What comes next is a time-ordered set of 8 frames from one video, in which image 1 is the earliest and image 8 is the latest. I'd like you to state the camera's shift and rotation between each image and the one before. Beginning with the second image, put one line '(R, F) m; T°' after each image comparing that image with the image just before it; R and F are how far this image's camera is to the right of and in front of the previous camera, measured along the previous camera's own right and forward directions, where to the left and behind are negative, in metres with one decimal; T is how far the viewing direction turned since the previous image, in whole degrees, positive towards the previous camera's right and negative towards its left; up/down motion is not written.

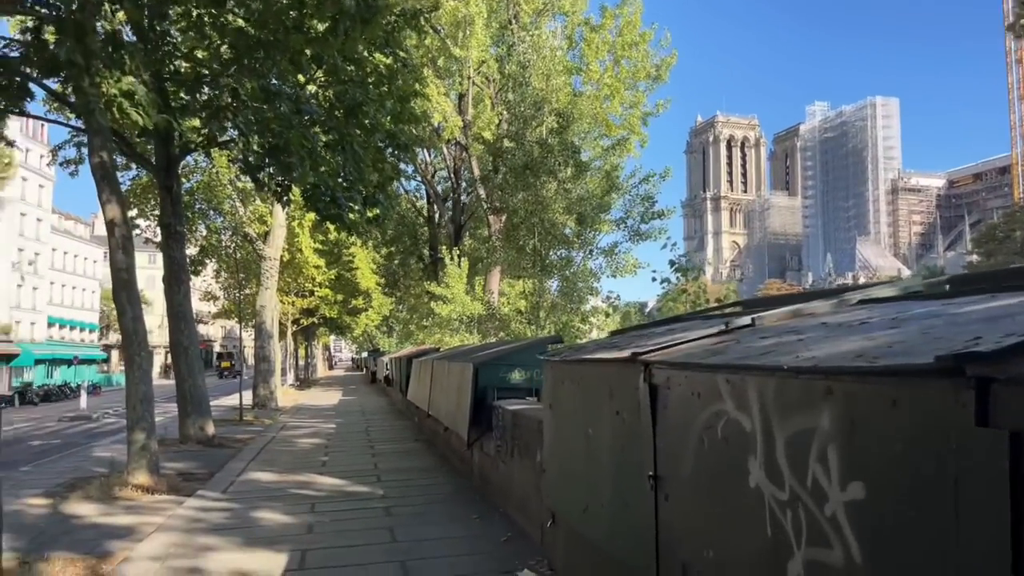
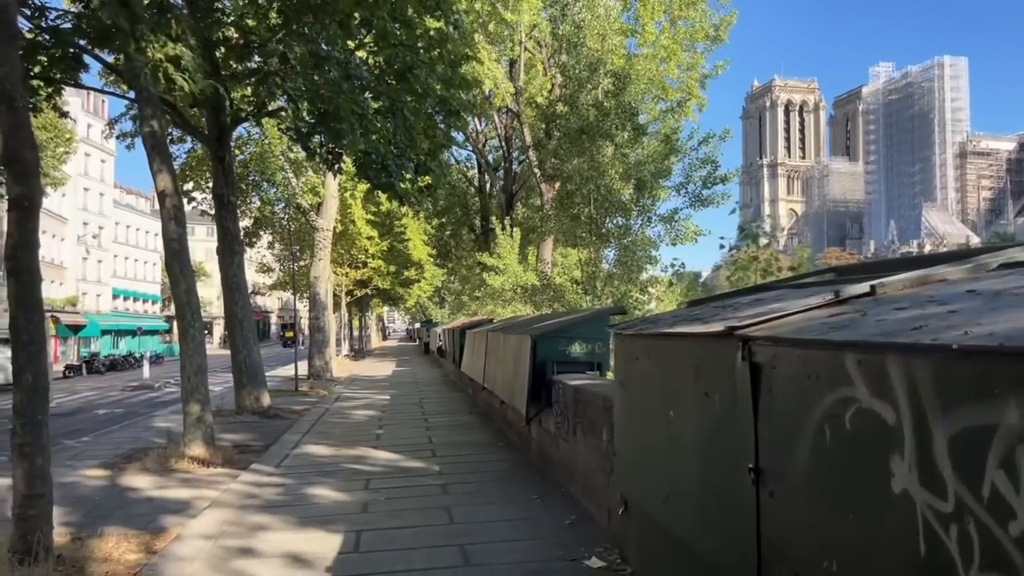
(-0.1, +0.5) m; -4°
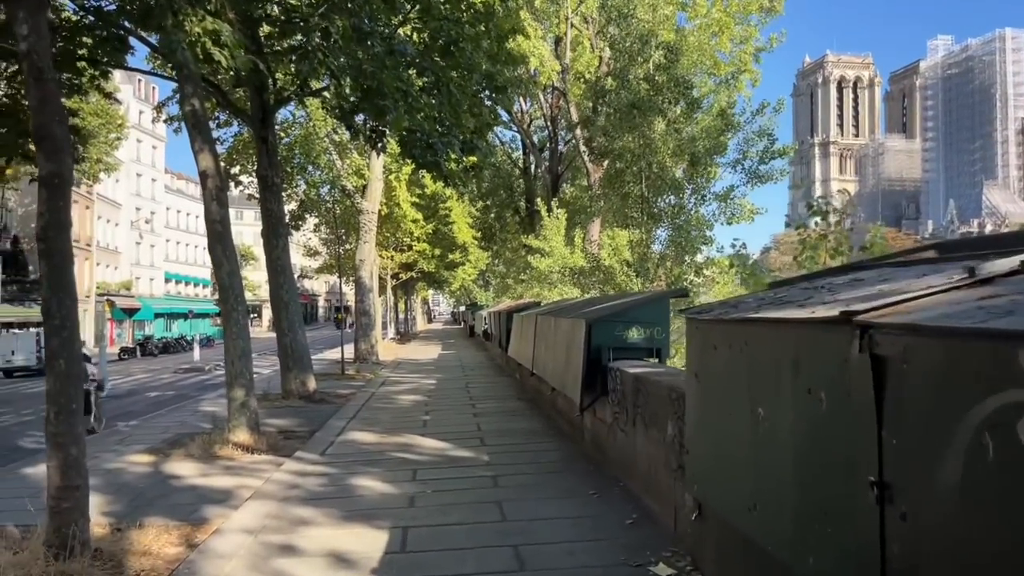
(-0.1, +0.5) m; -3°
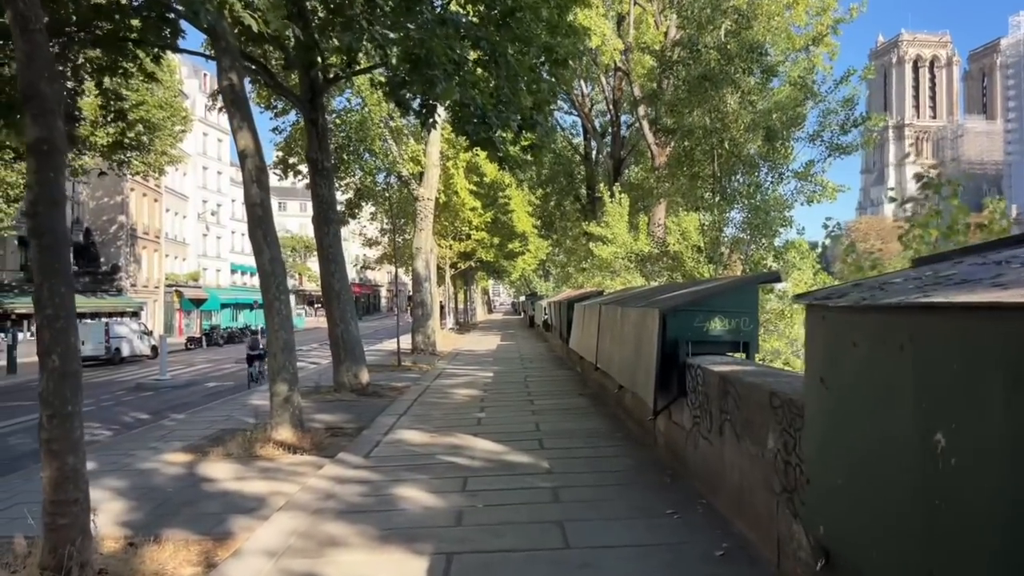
(0.0, +1.0) m; -4°
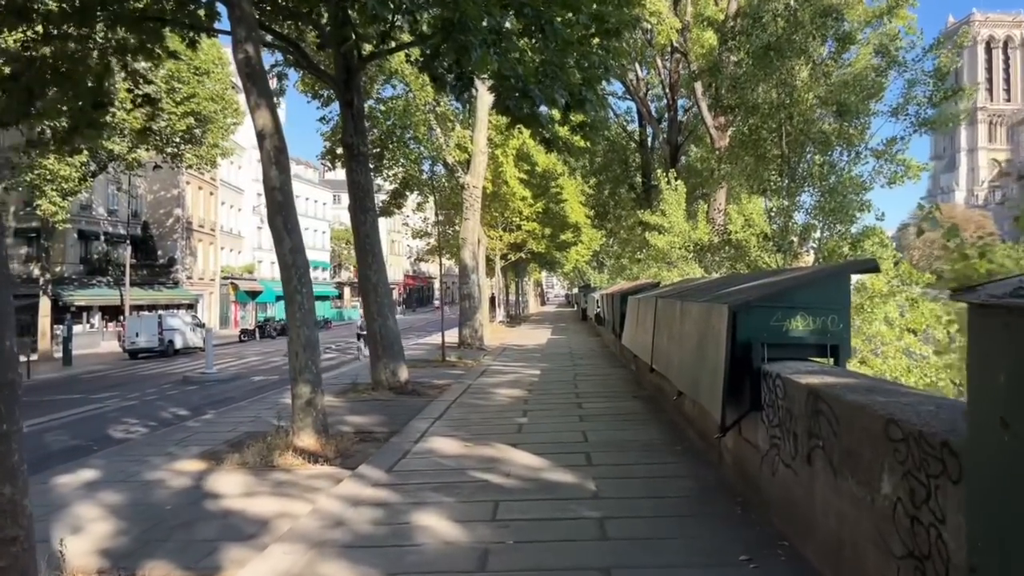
(+0.1, +1.0) m; -4°
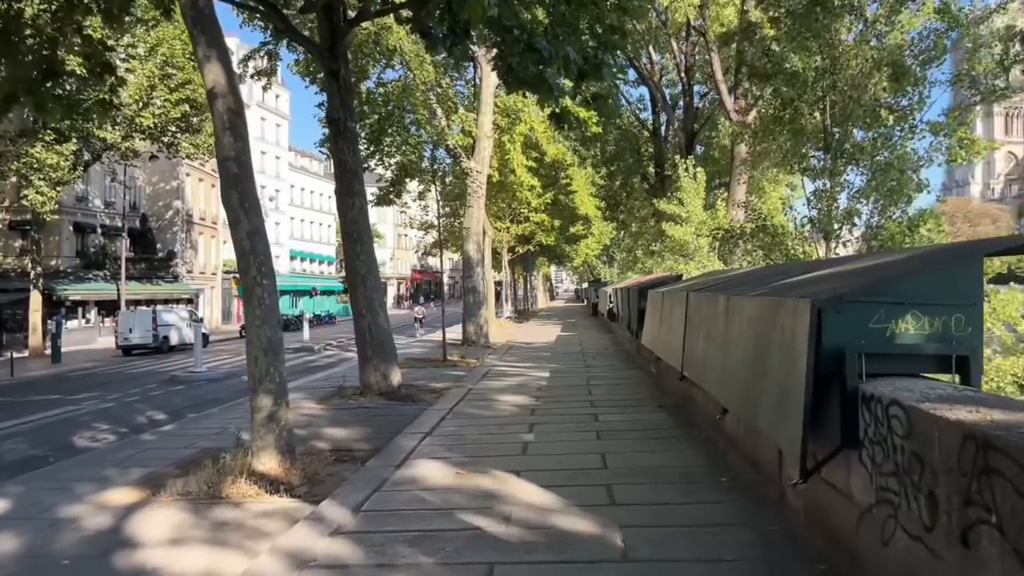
(+0.1, +1.6) m; -1°
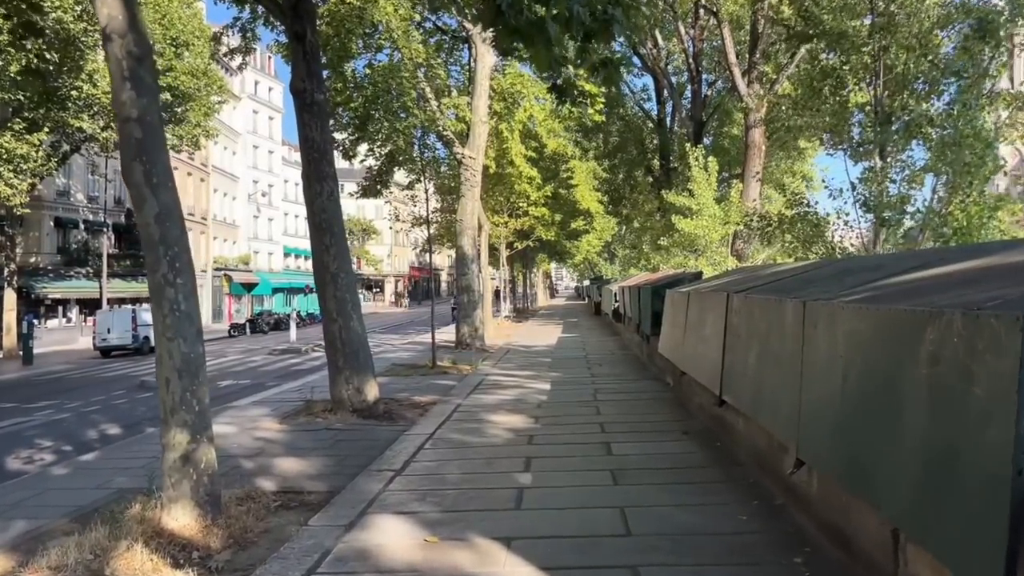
(+0.1, +1.8) m; 0°
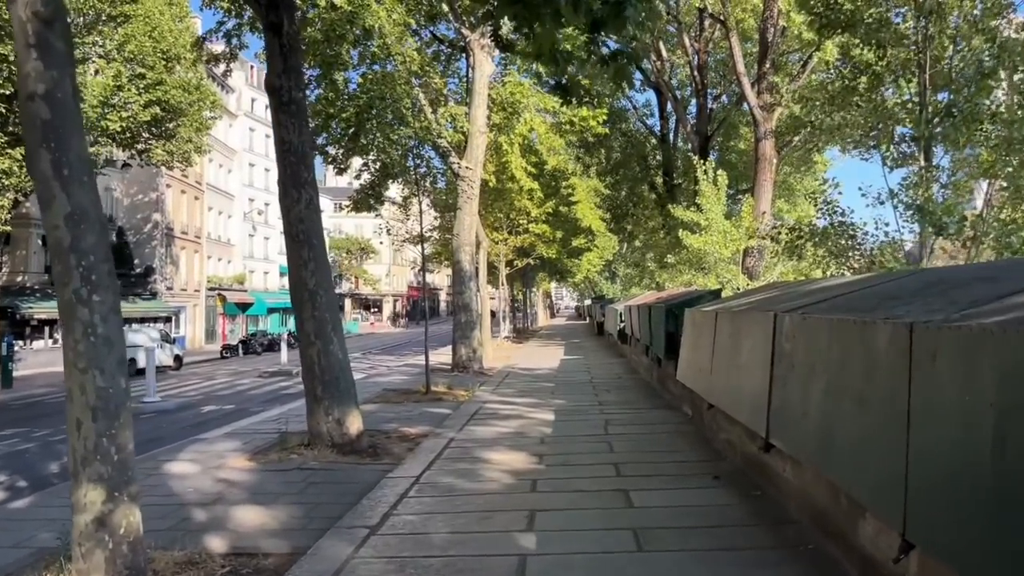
(0.0, +1.2) m; 0°
